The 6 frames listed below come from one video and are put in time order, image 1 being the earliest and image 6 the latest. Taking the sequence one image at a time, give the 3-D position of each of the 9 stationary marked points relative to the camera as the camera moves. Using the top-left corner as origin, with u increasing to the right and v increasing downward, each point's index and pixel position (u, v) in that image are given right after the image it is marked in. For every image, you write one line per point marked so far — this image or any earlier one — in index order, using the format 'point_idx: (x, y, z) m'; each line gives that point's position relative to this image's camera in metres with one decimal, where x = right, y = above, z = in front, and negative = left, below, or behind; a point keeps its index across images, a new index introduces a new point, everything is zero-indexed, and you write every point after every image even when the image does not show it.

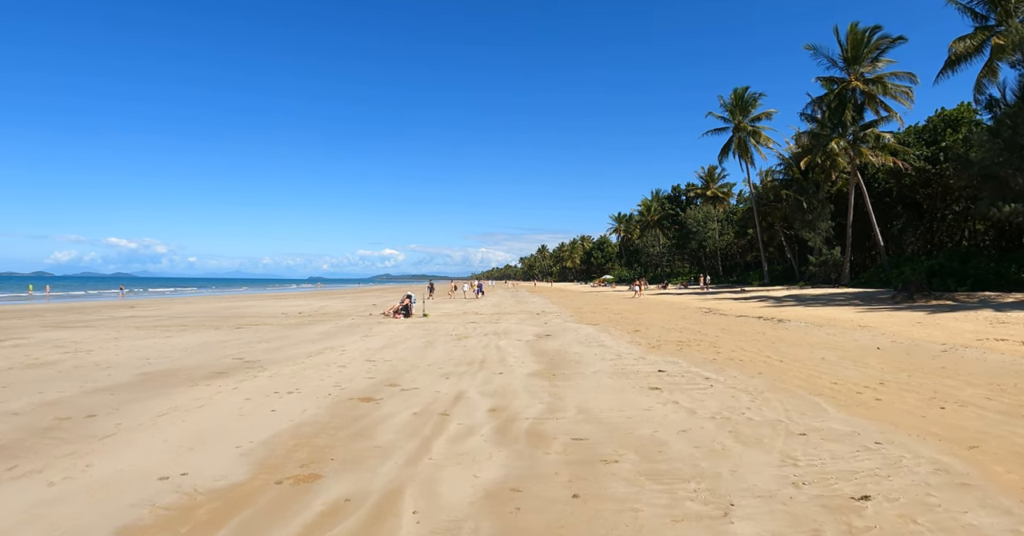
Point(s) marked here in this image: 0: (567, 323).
0: (+1.9, -1.9, +18.2) m
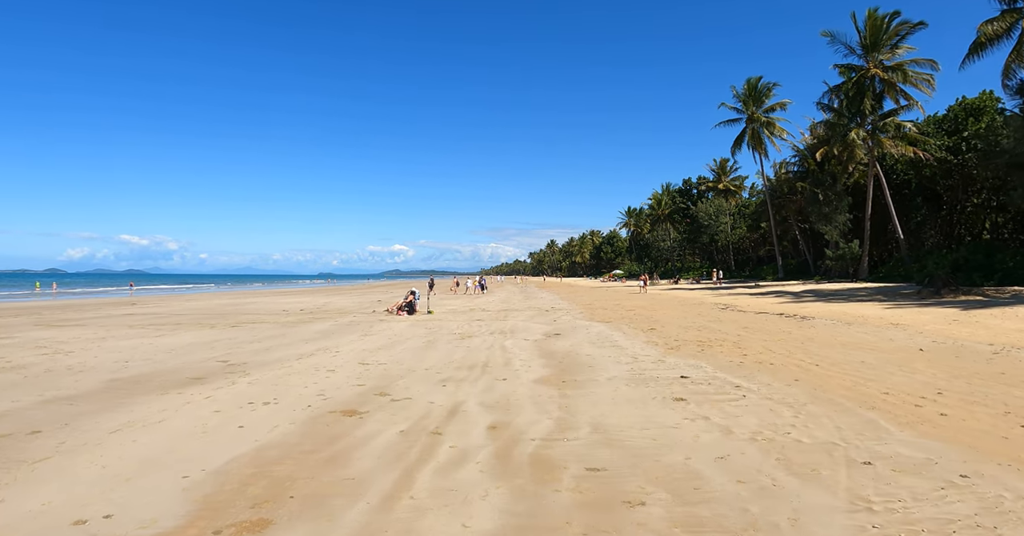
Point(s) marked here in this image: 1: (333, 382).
0: (+2.2, -1.7, +17.3) m
1: (-2.8, -1.8, +8.1) m
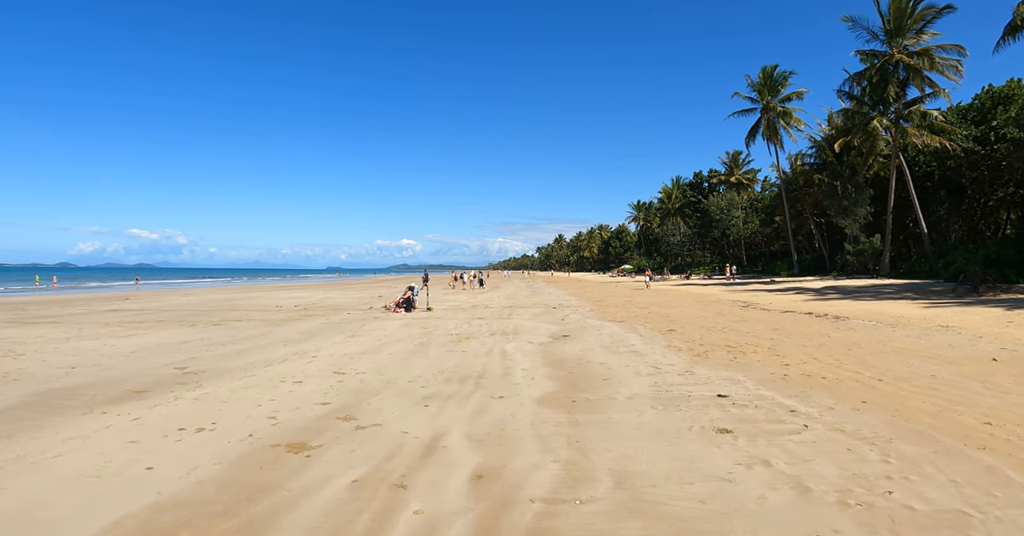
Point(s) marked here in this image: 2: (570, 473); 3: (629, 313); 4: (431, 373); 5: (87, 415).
0: (+2.3, -1.6, +15.8) m
1: (-2.8, -1.7, +6.7) m
2: (+0.5, -1.6, +4.1) m
3: (+4.1, -1.6, +18.0) m
4: (-1.2, -1.6, +8.0) m
5: (-5.0, -1.8, +6.2) m
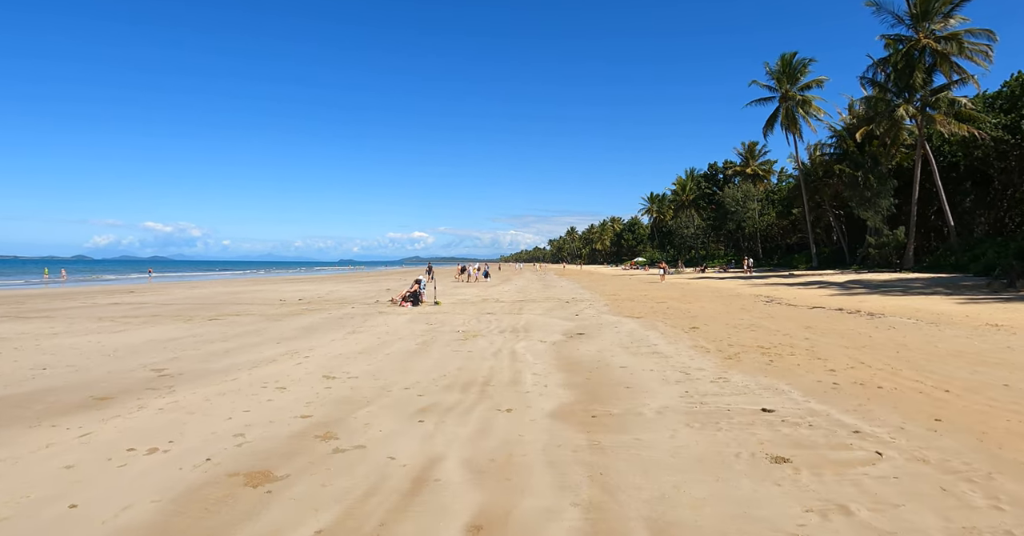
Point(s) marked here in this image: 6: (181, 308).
0: (+2.6, -1.4, +14.8) m
1: (-2.7, -1.6, +5.8) m
2: (+0.5, -1.6, +3.2) m
3: (+4.4, -1.3, +17.0) m
4: (-1.1, -1.5, +7.2) m
5: (-4.9, -1.7, +5.4) m
6: (-12.5, -1.5, +19.7) m
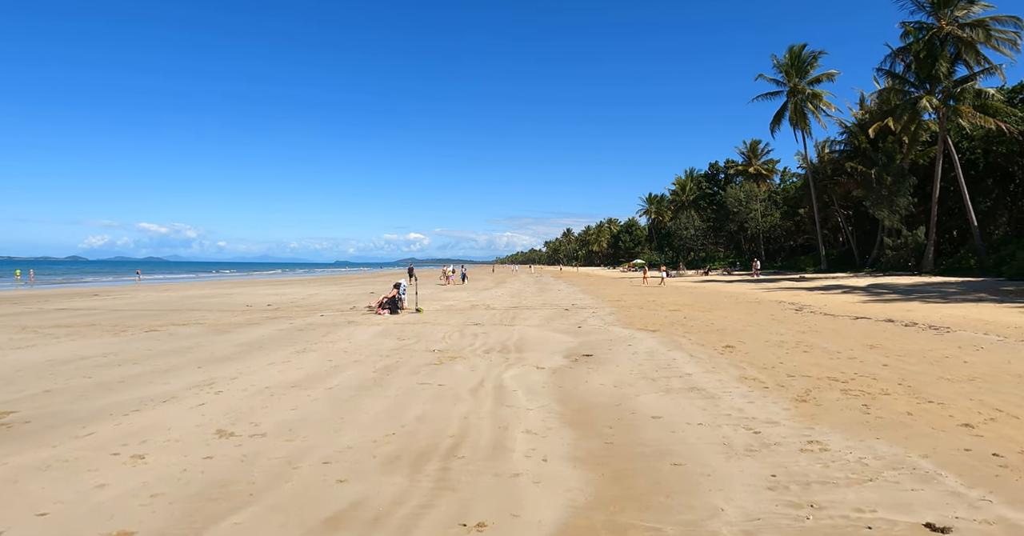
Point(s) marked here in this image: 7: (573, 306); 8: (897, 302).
0: (+2.4, -1.4, +12.4) m
1: (-2.8, -1.6, +3.4) m
2: (+0.4, -1.6, +0.8) m
3: (+4.2, -1.4, +14.6) m
4: (-1.3, -1.6, +4.7) m
5: (-5.1, -1.7, +2.9) m
6: (-12.7, -1.6, +17.2) m
7: (+2.3, -1.4, +19.5) m
8: (+13.7, -1.2, +18.5) m
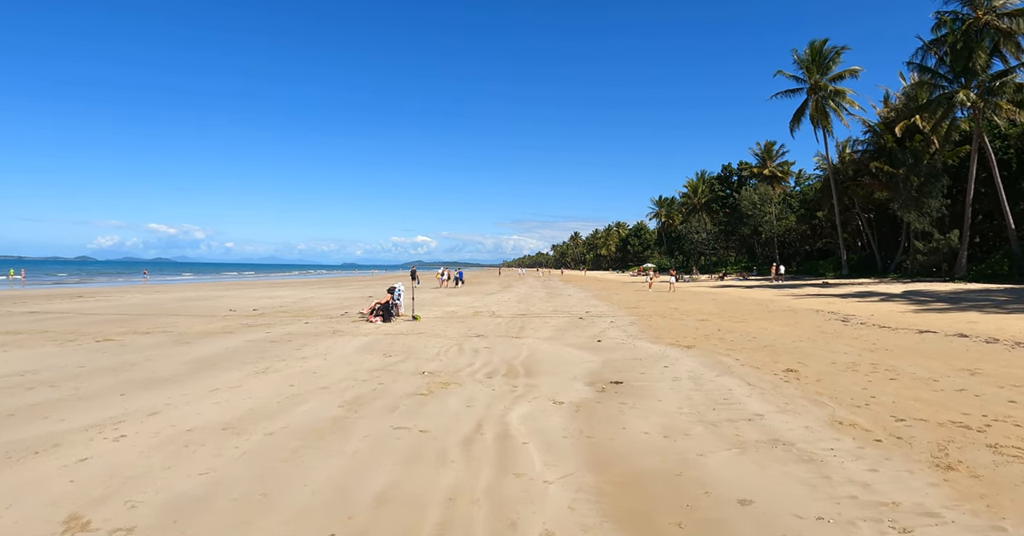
0: (+2.5, -1.5, +10.6) m
1: (-2.8, -1.6, +1.6) m
2: (+0.4, -1.6, -1.1) m
3: (+4.4, -1.5, +12.7) m
4: (-1.2, -1.6, +2.9) m
5: (-5.1, -1.7, +1.2) m
6: (-12.5, -1.6, +15.6) m
7: (+2.5, -1.5, +17.6) m
8: (+13.9, -1.4, +16.5) m
